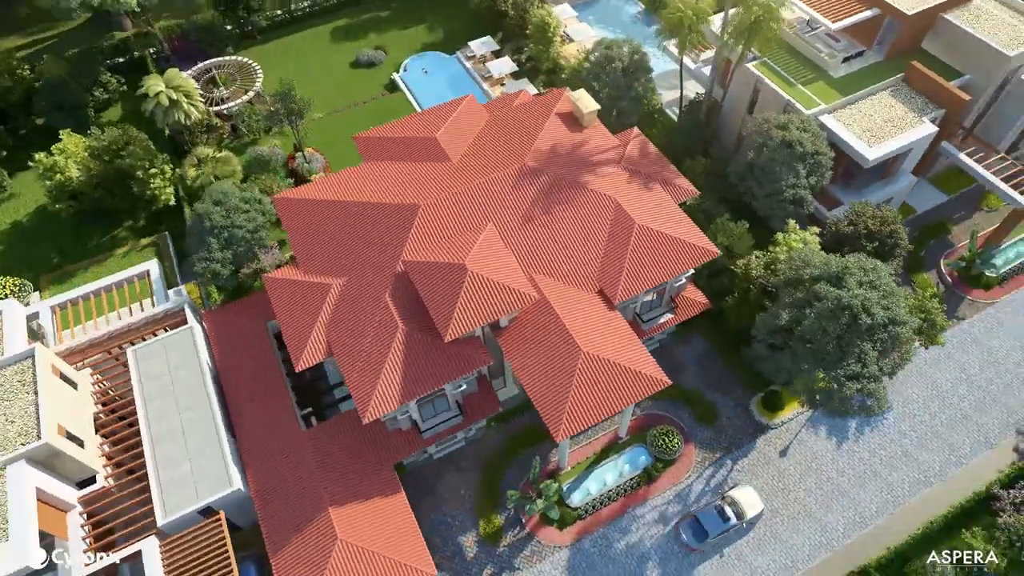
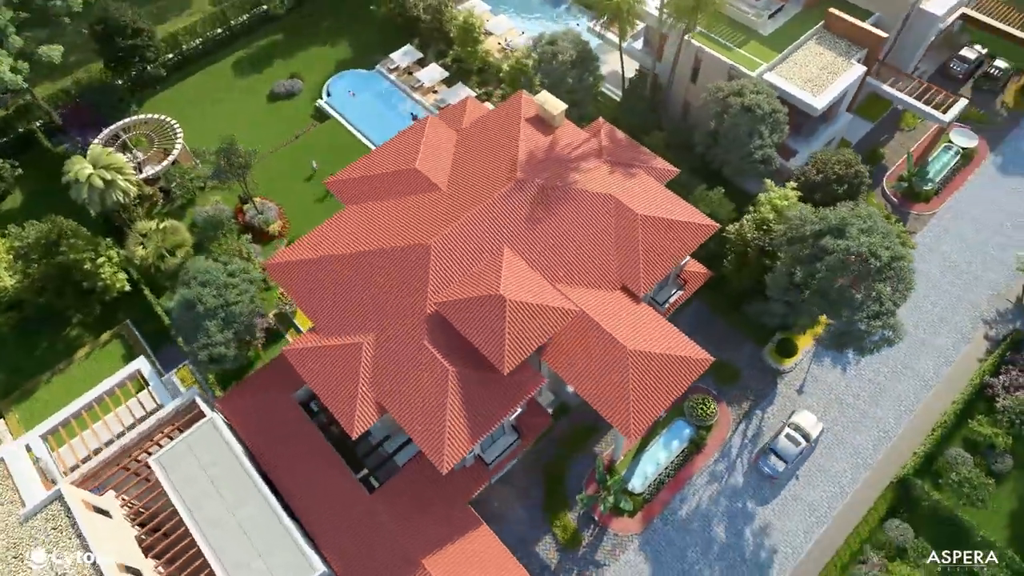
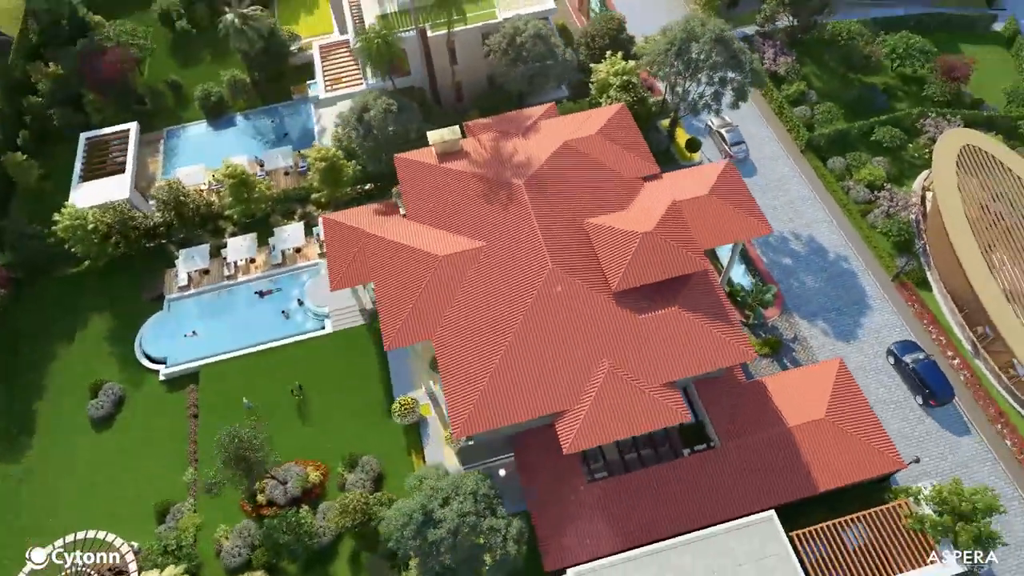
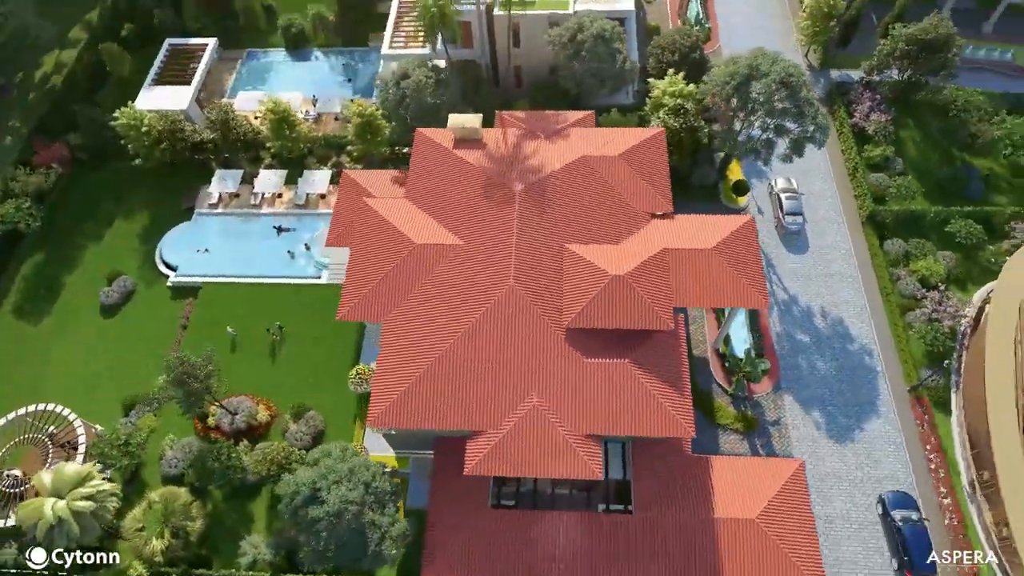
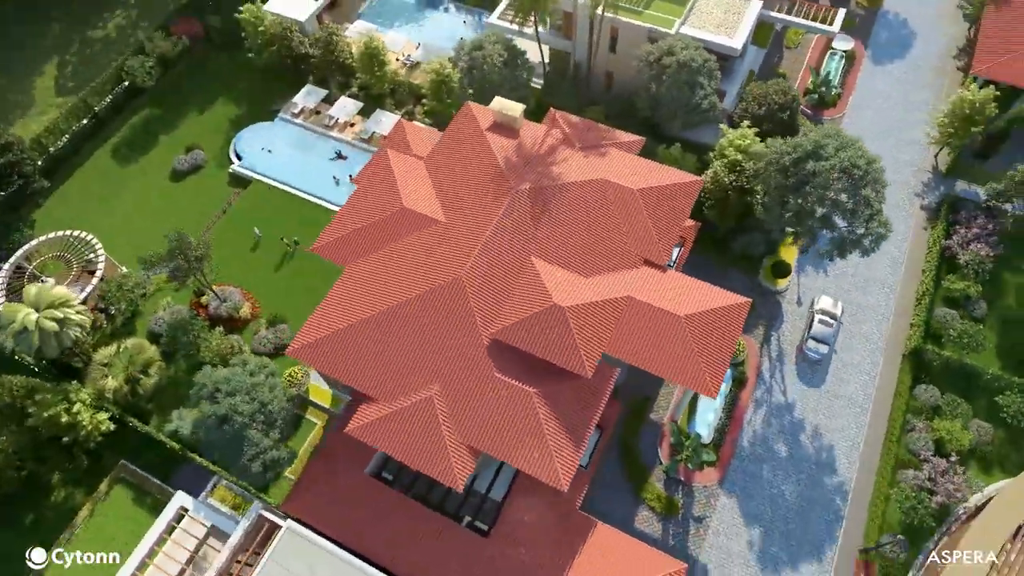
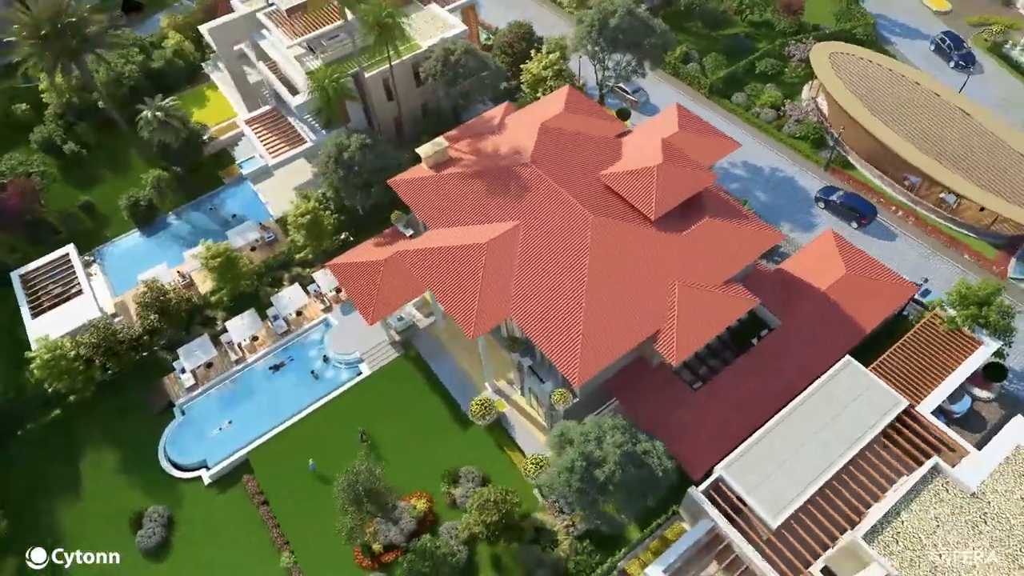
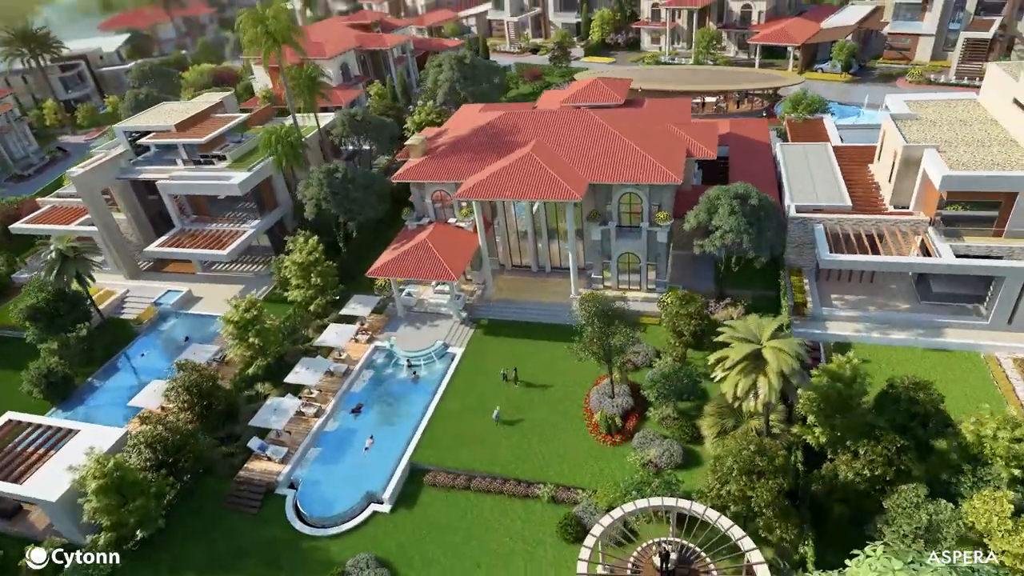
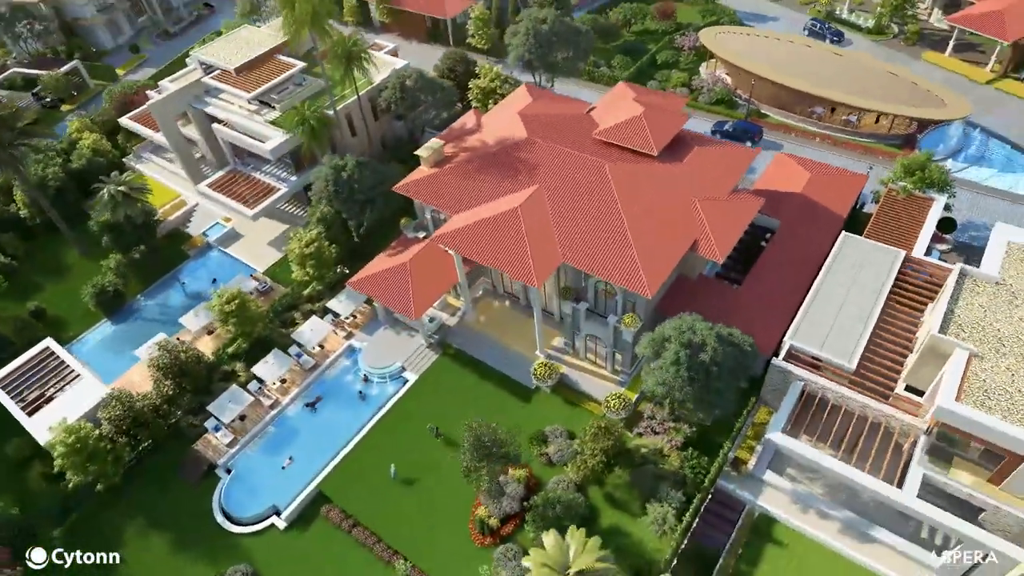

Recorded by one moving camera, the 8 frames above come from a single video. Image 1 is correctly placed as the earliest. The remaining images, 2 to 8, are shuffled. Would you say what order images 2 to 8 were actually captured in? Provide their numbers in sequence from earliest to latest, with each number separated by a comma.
2, 5, 4, 3, 6, 8, 7
